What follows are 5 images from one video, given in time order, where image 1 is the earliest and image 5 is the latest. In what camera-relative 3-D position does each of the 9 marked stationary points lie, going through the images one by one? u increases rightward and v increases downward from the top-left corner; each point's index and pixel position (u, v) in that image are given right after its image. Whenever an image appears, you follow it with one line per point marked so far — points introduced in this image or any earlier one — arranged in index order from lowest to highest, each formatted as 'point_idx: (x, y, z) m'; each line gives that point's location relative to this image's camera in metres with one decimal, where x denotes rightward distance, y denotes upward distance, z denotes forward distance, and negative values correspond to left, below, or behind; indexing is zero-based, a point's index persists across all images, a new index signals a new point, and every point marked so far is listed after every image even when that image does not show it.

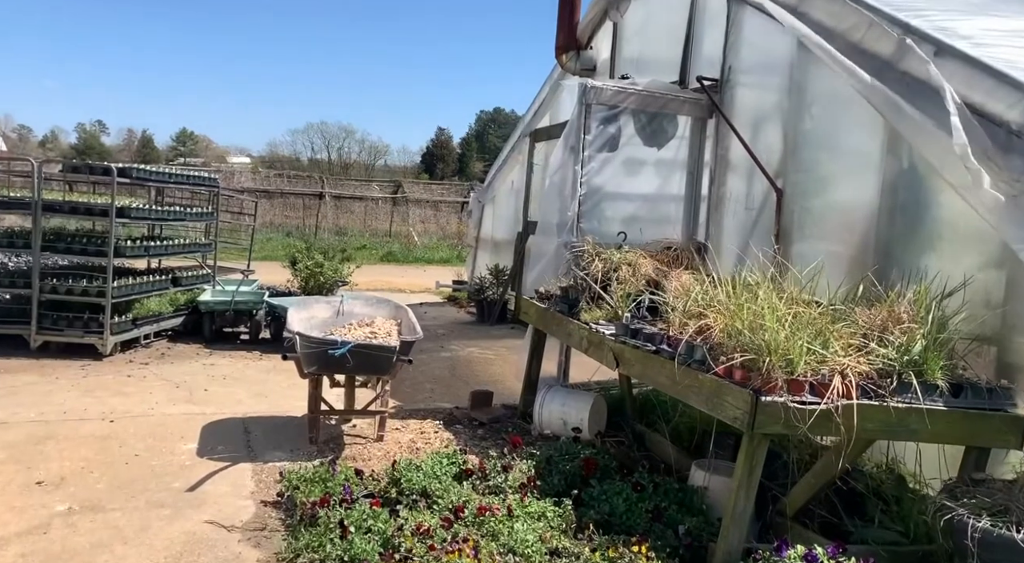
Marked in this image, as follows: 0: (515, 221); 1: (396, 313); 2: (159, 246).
0: (+0.1, +0.8, +9.8) m
1: (-0.7, -0.2, +5.1) m
2: (-3.5, +0.4, +7.8) m
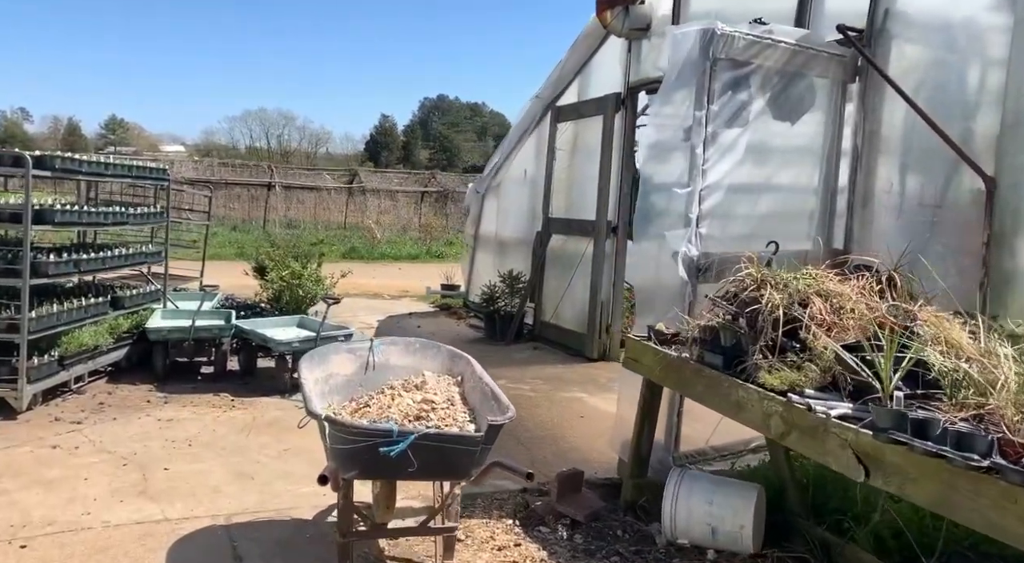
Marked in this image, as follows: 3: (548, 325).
0: (+0.2, +0.7, +8.2) m
1: (-0.3, -0.4, +3.5) m
2: (-3.2, +0.2, +6.0) m
3: (+0.3, -0.4, +7.7) m
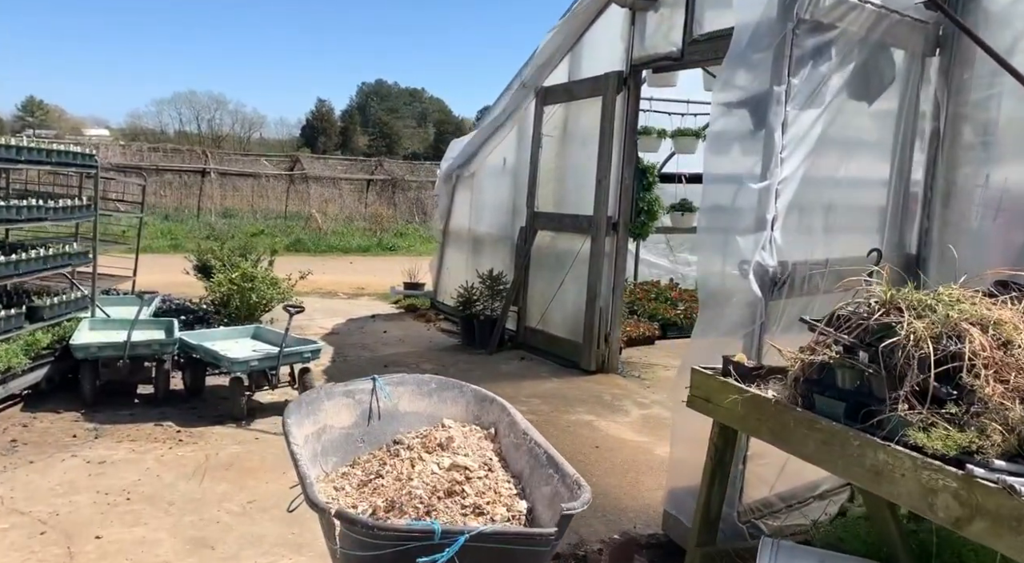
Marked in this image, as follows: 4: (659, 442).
0: (0.0, +0.7, +7.4) m
1: (-0.1, -0.5, +2.7) m
2: (-3.3, +0.1, +5.0) m
3: (+0.2, -0.5, +7.0) m
4: (+0.9, -1.0, +4.7) m
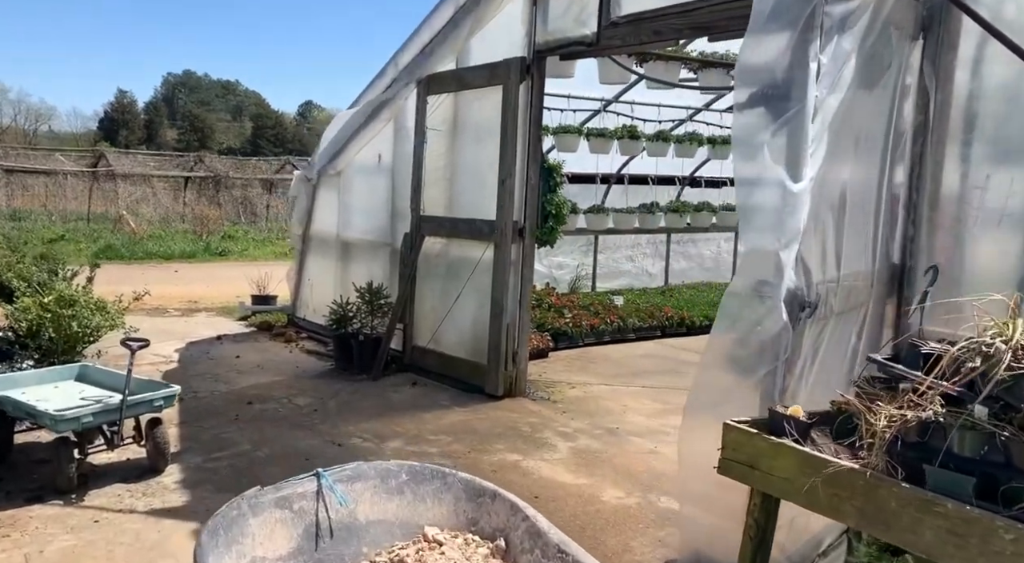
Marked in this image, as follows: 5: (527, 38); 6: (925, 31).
0: (-1.0, +0.6, +6.6) m
1: (-0.1, -0.6, +1.9) m
2: (-3.7, -0.1, +3.5) m
3: (-0.7, -0.6, +6.1) m
4: (+0.5, -1.1, +4.1) m
5: (+0.1, +1.7, +5.4) m
6: (+1.7, +1.0, +3.2) m
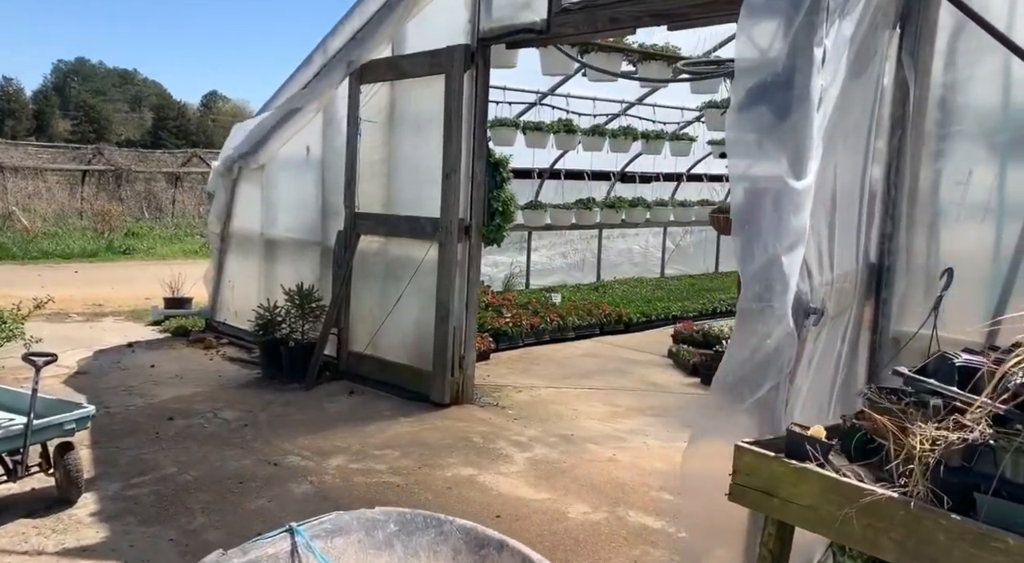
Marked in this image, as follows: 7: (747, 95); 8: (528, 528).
0: (-1.5, +0.6, +6.1) m
1: (-0.1, -0.6, +1.7) m
2: (-3.8, -0.1, +2.8) m
3: (-1.1, -0.6, +5.8) m
4: (+0.3, -1.1, +3.8) m
5: (-0.3, +1.7, +5.1) m
6: (+1.6, +1.0, +3.1) m
7: (+0.7, +0.6, +2.3) m
8: (+0.1, -1.1, +3.5) m
